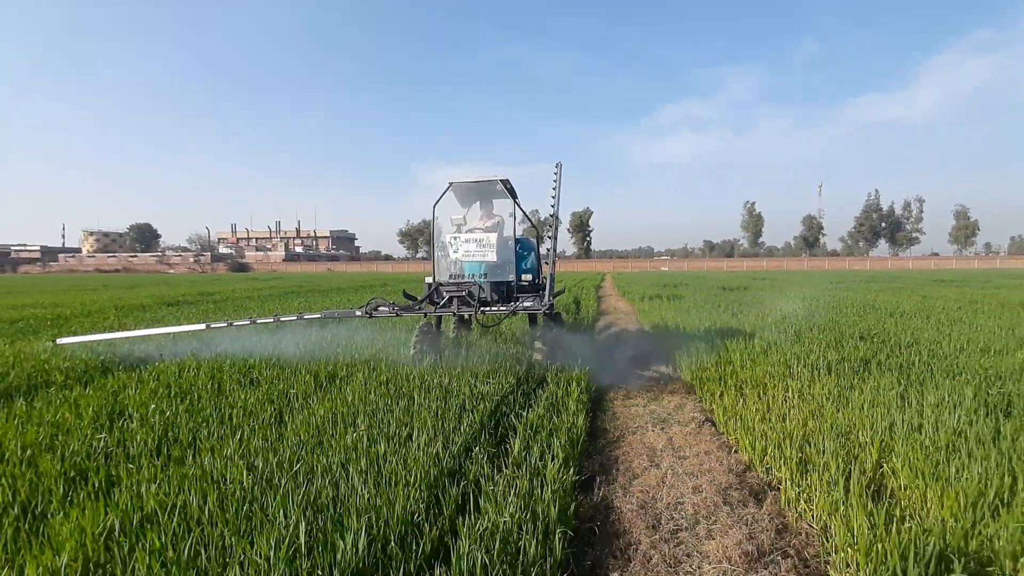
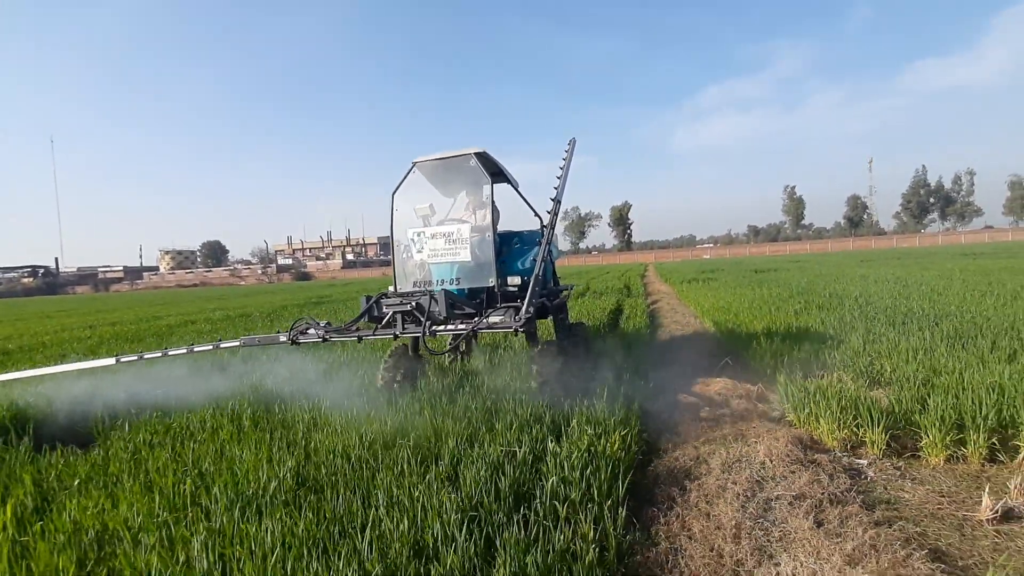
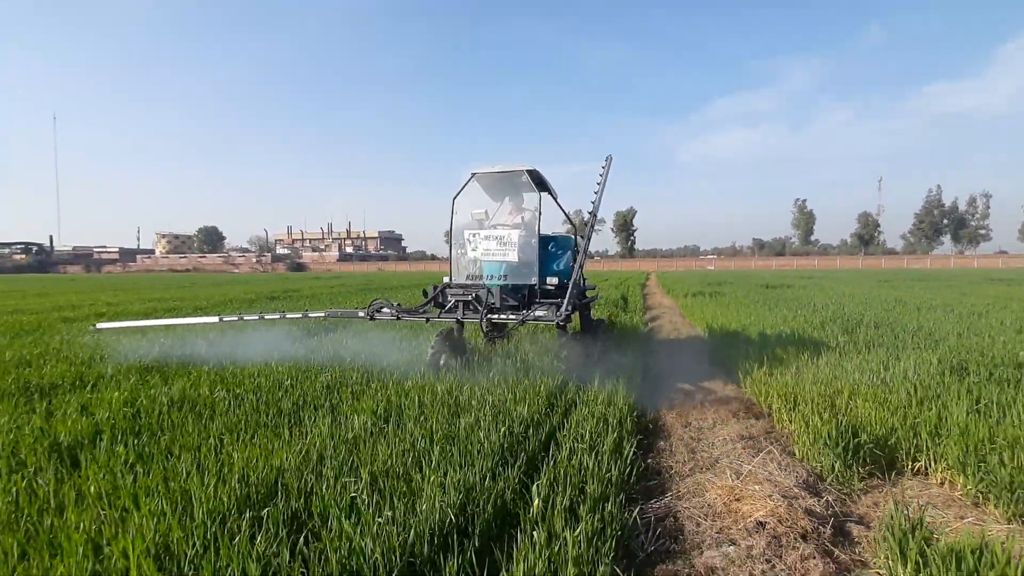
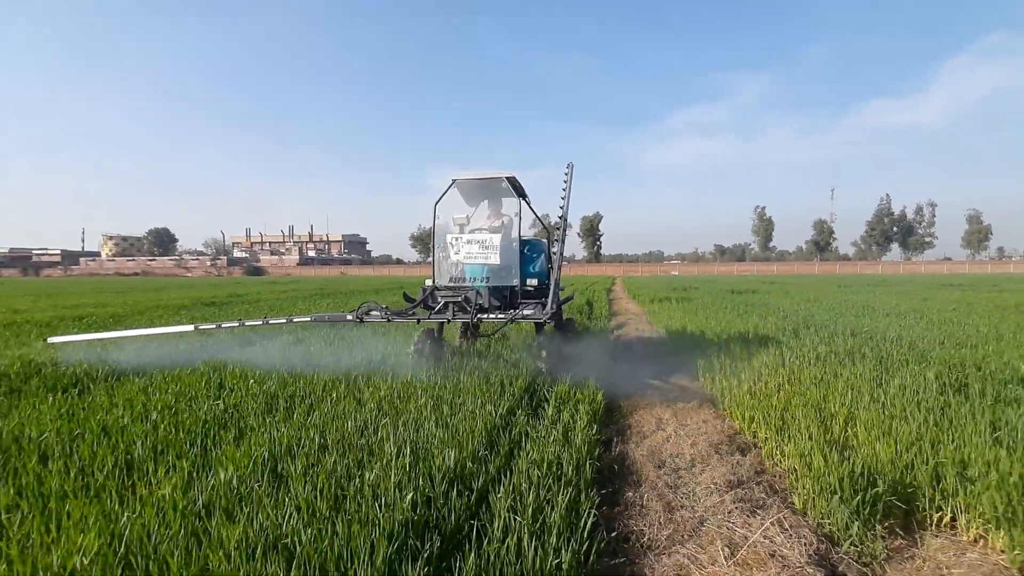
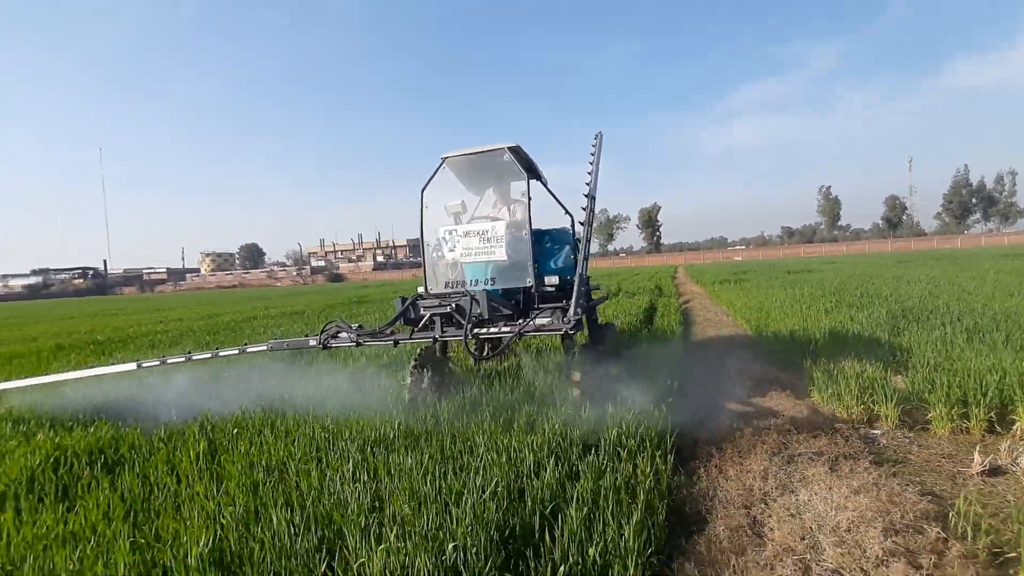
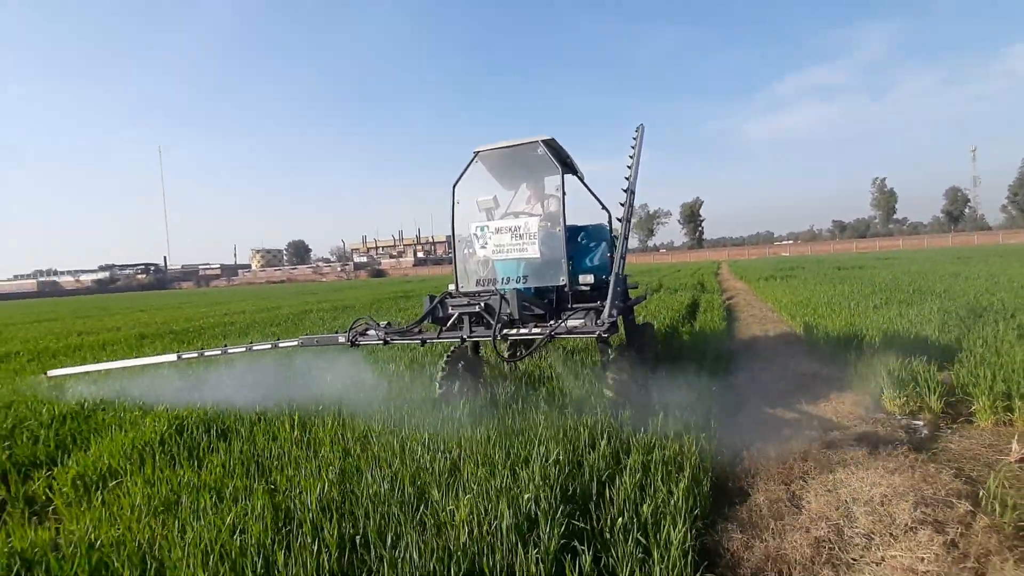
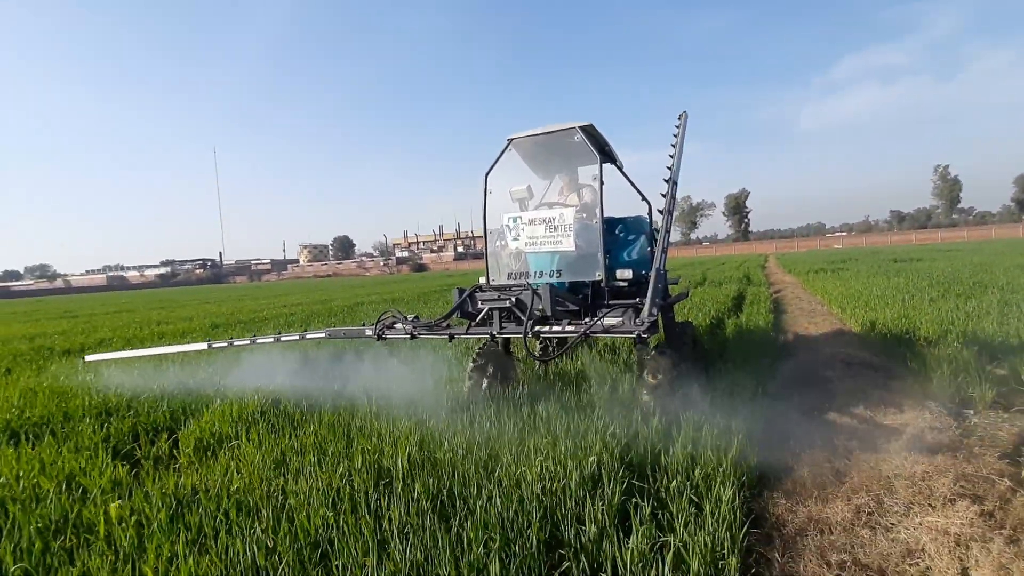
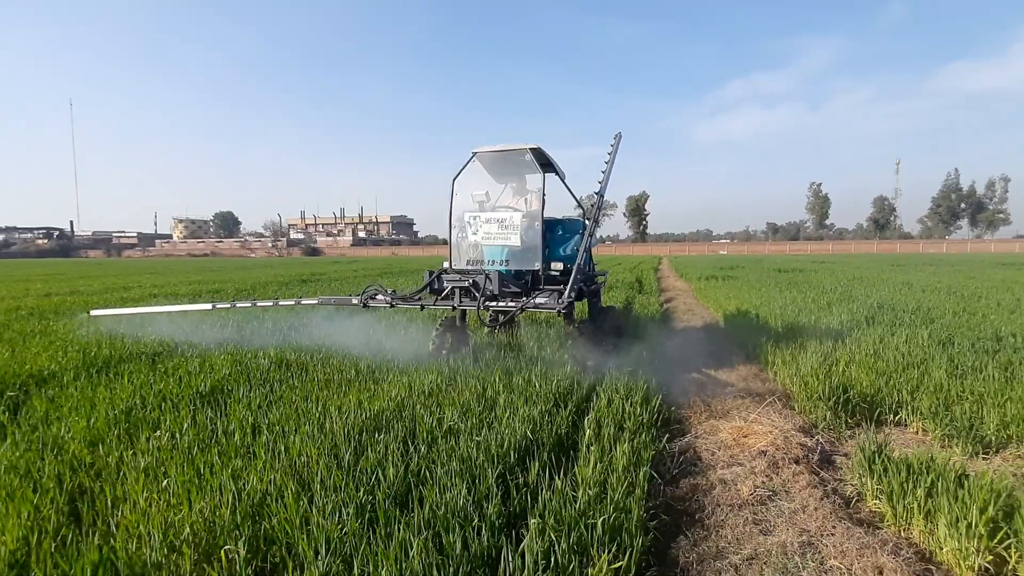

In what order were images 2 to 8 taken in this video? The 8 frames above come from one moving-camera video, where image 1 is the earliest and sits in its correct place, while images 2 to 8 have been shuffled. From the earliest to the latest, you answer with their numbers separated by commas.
4, 3, 8, 2, 5, 6, 7
